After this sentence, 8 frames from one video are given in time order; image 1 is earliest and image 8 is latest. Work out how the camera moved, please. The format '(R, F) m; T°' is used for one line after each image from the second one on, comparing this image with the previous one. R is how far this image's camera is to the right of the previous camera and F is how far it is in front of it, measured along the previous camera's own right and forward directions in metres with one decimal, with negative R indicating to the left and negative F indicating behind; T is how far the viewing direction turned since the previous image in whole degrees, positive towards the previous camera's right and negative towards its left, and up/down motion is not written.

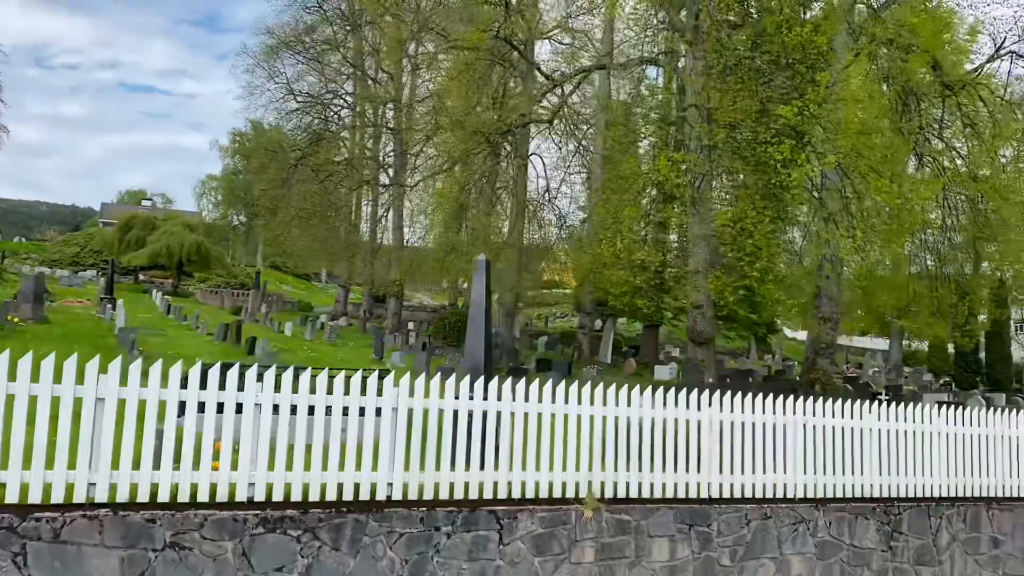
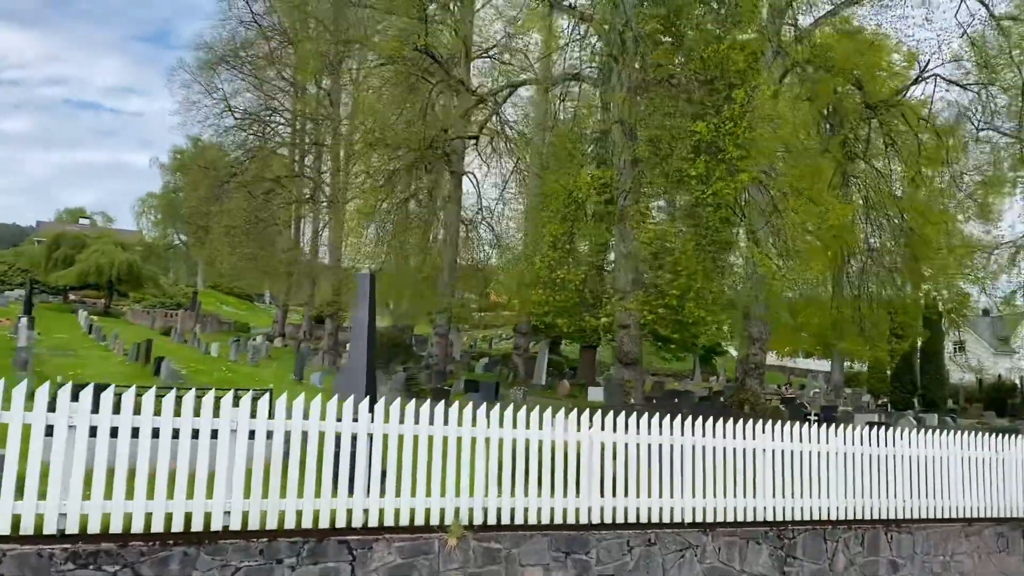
(+0.4, +0.3) m; +3°
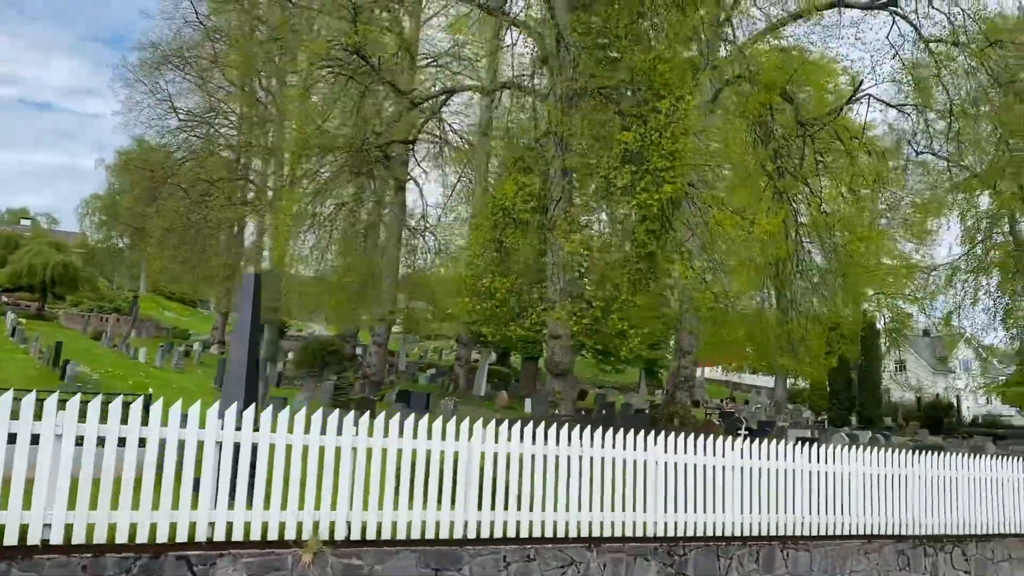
(+0.4, +0.2) m; +3°
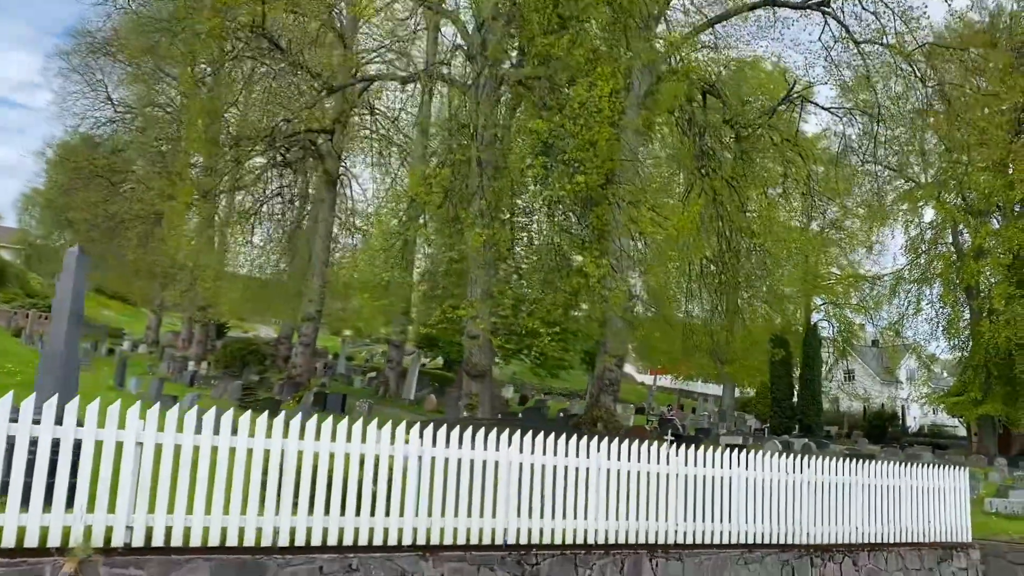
(+0.6, +0.4) m; +2°
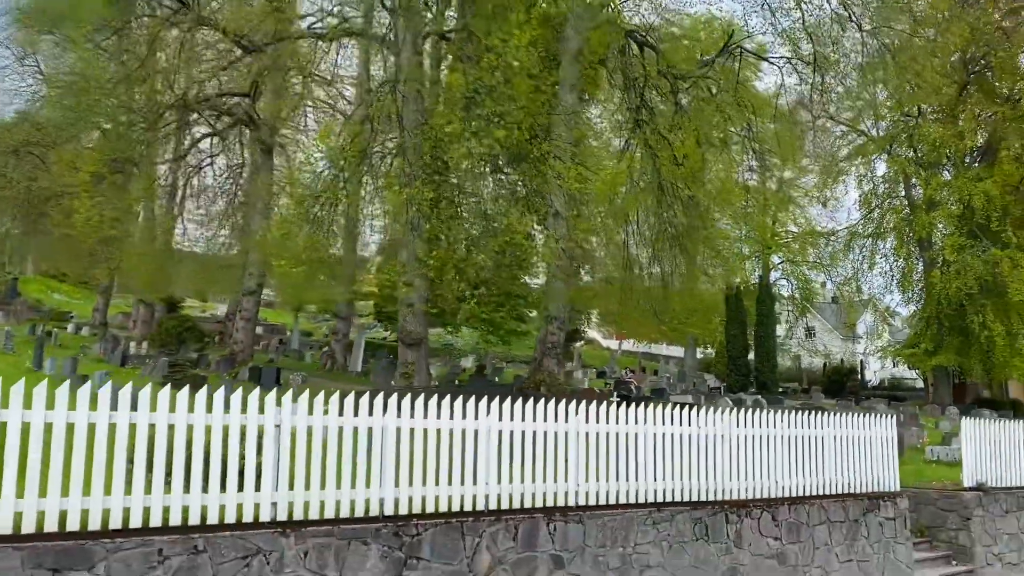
(+0.5, +0.4) m; +2°
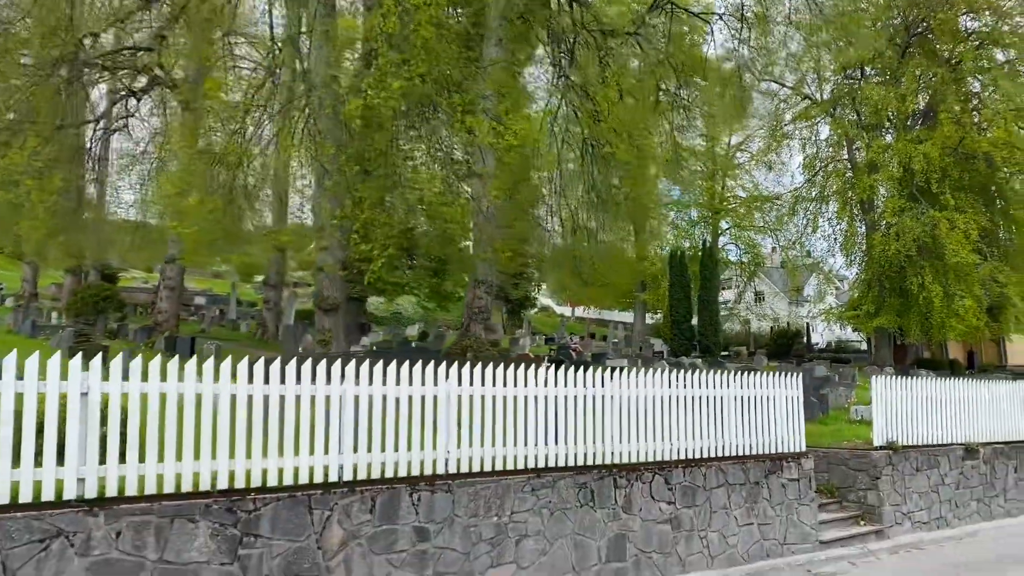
(+0.5, +0.3) m; +3°
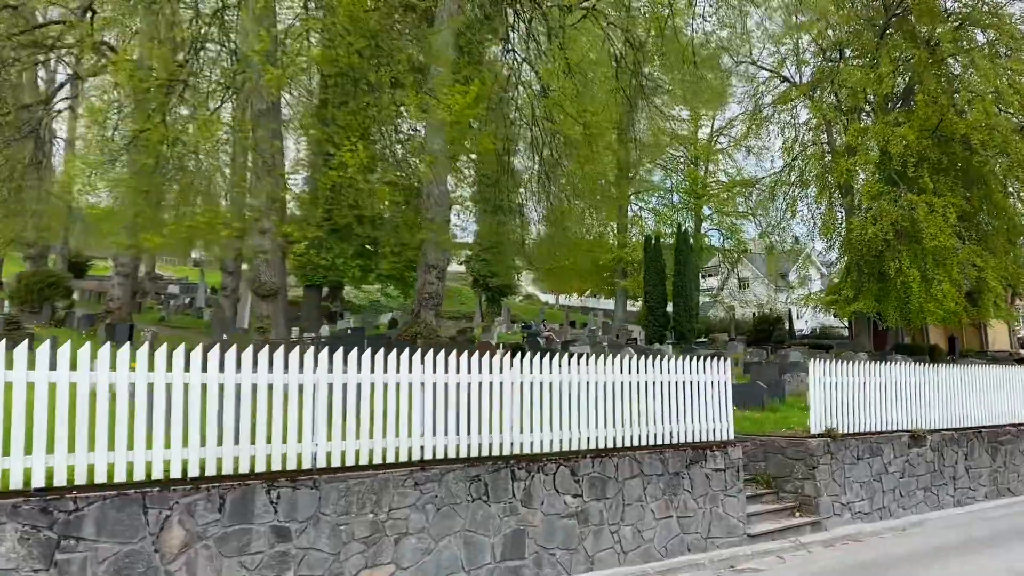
(+0.6, +0.4) m; +1°
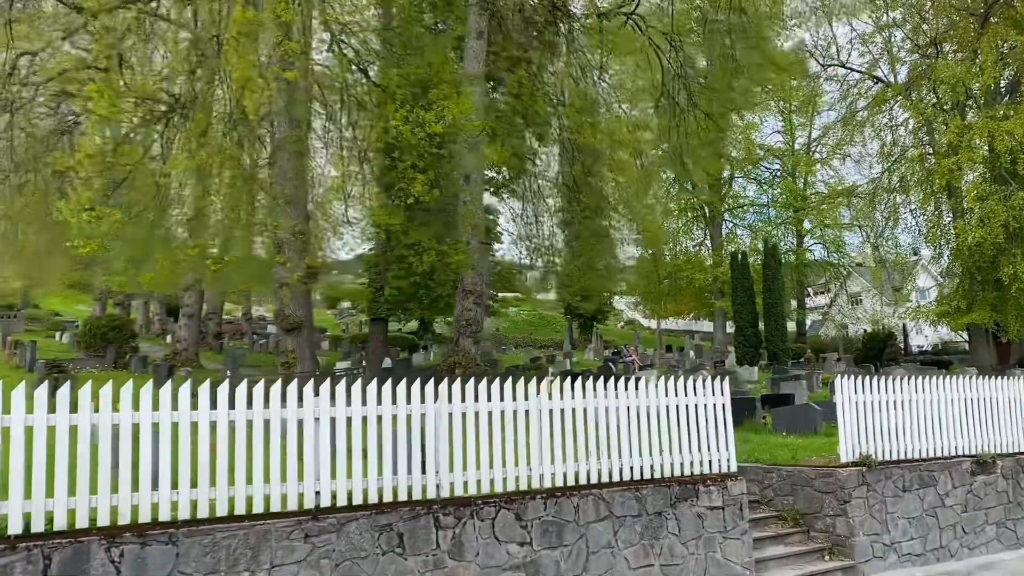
(+0.9, +0.7) m; -7°
